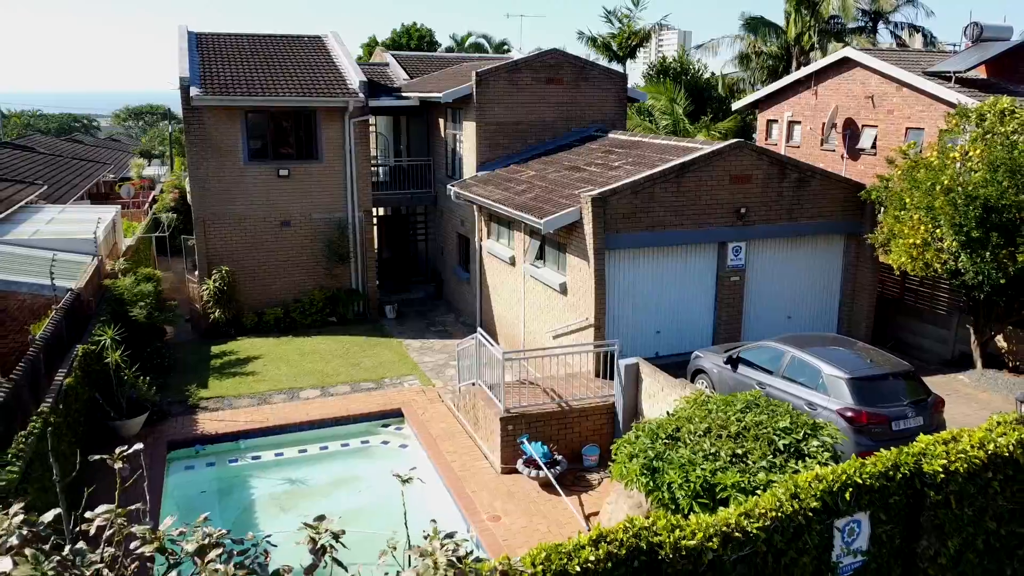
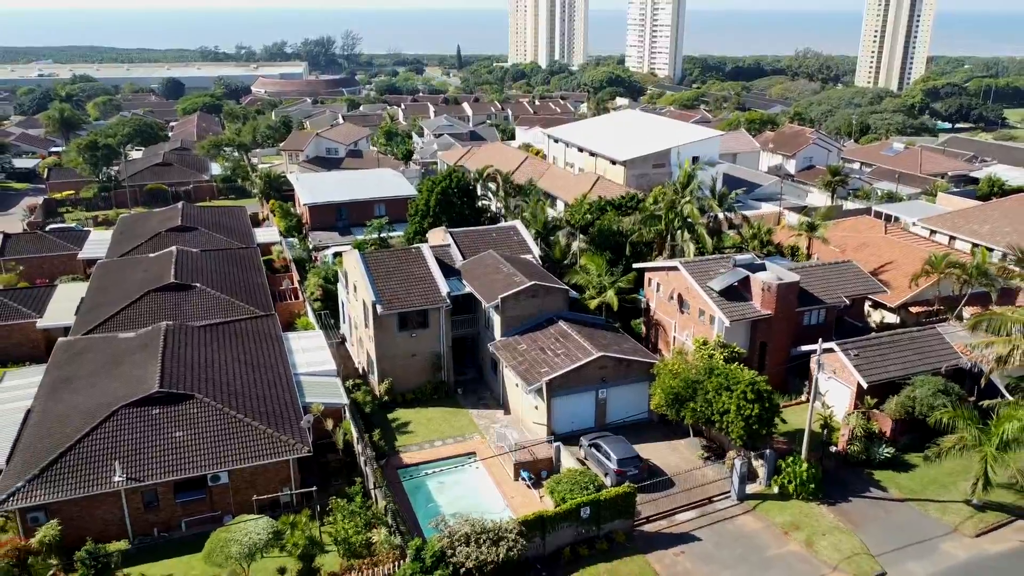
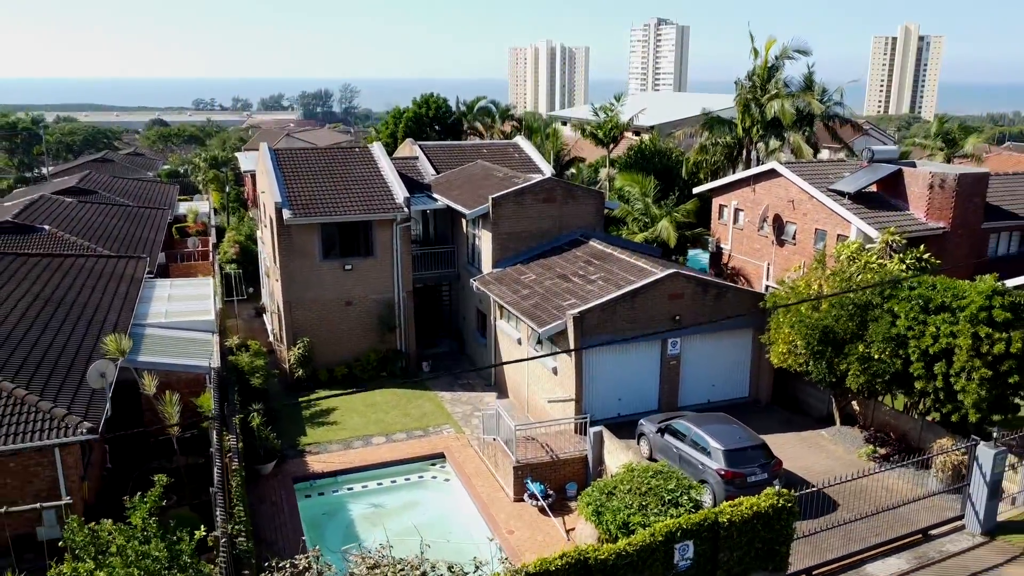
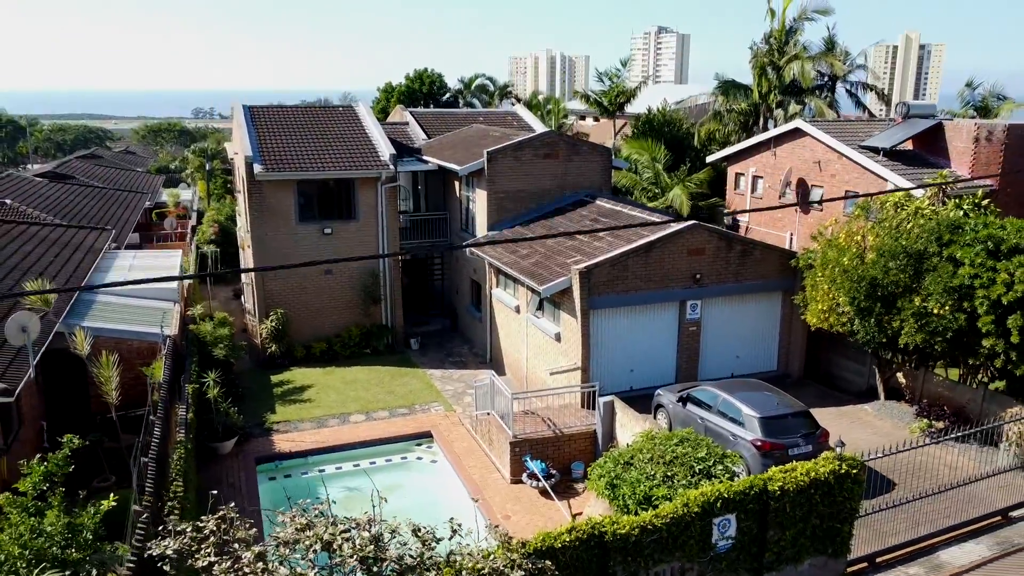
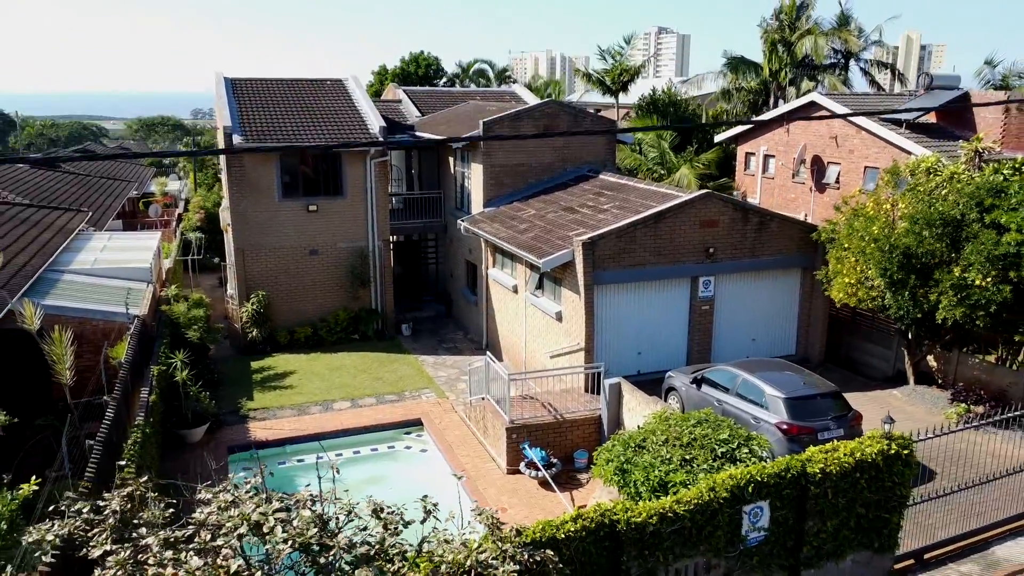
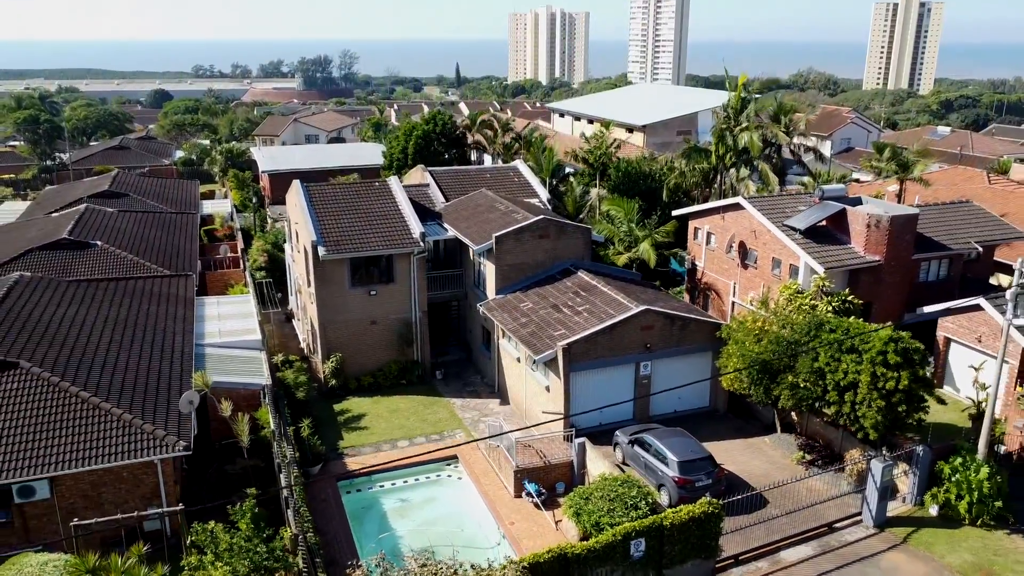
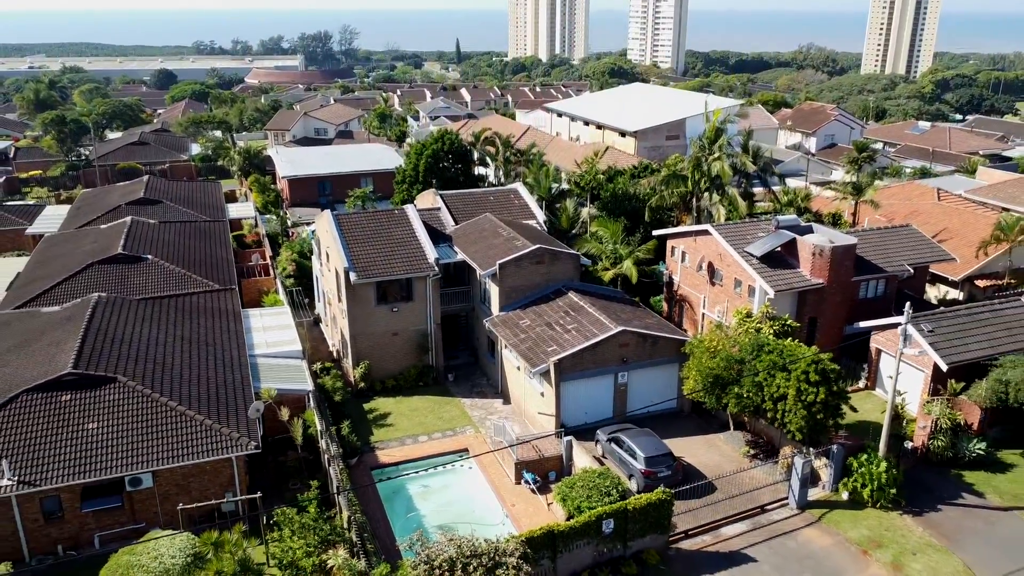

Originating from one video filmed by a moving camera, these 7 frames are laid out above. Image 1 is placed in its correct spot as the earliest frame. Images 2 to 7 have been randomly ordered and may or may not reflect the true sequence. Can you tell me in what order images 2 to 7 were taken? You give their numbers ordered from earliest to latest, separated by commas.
5, 4, 3, 6, 7, 2
